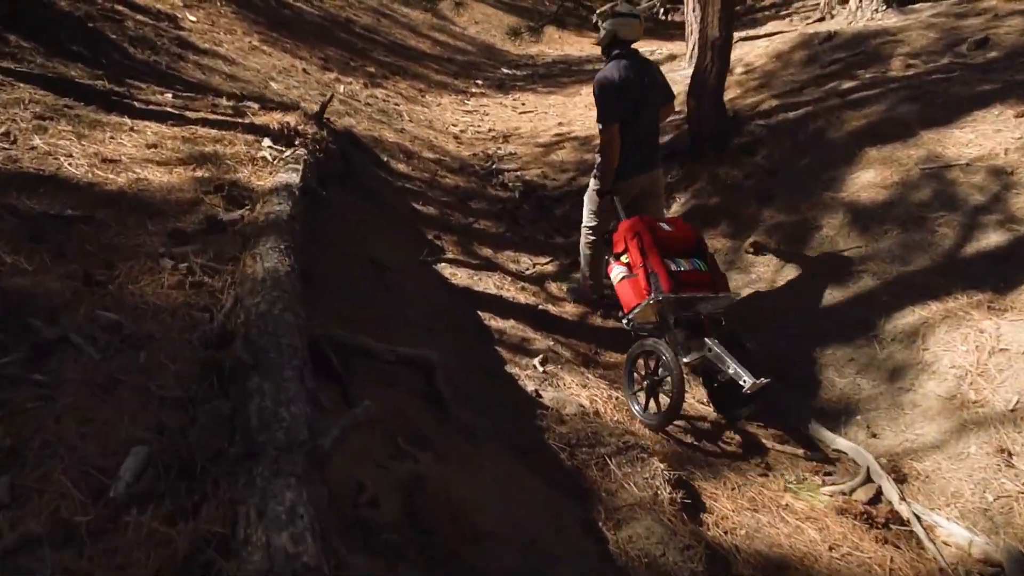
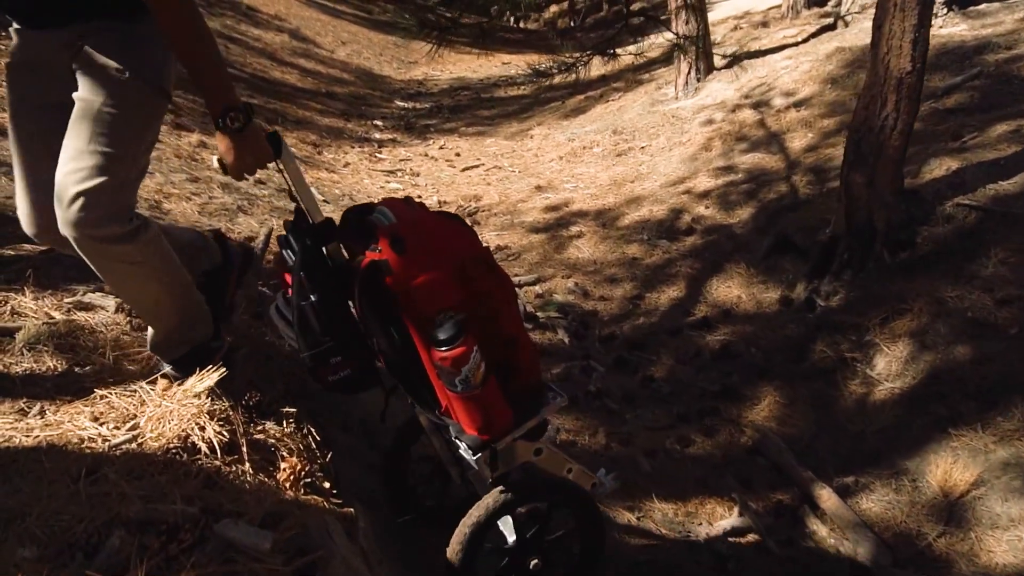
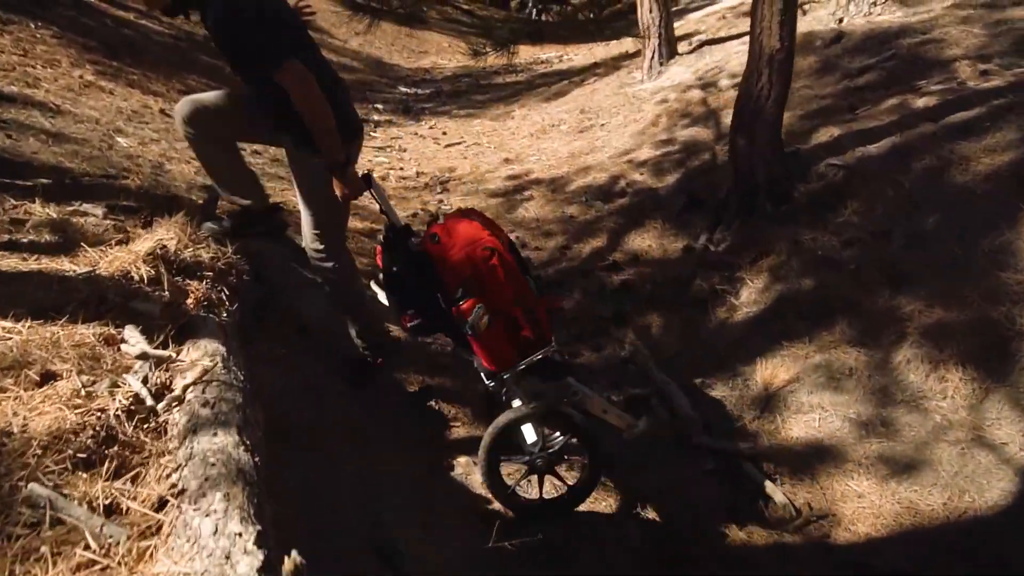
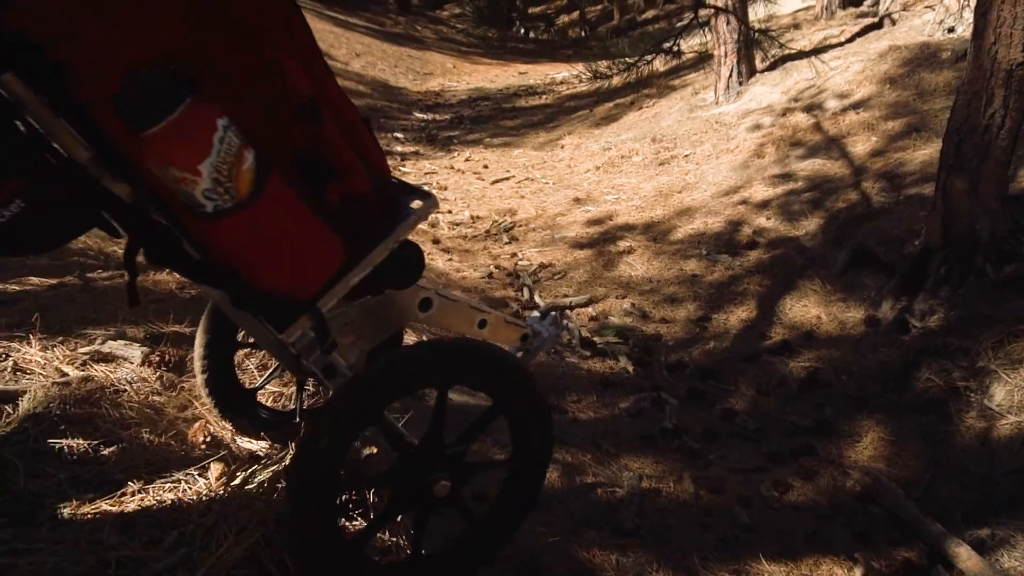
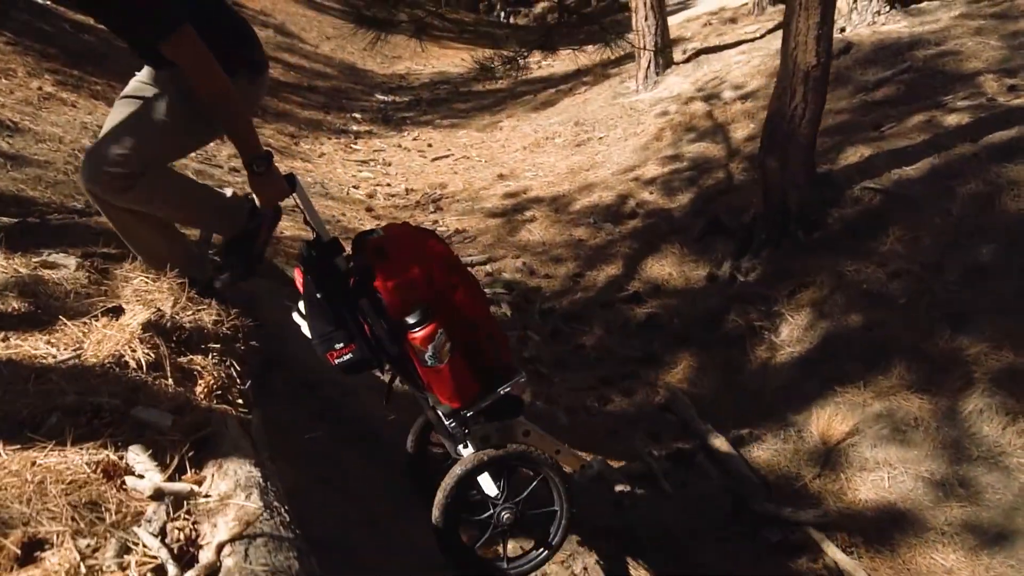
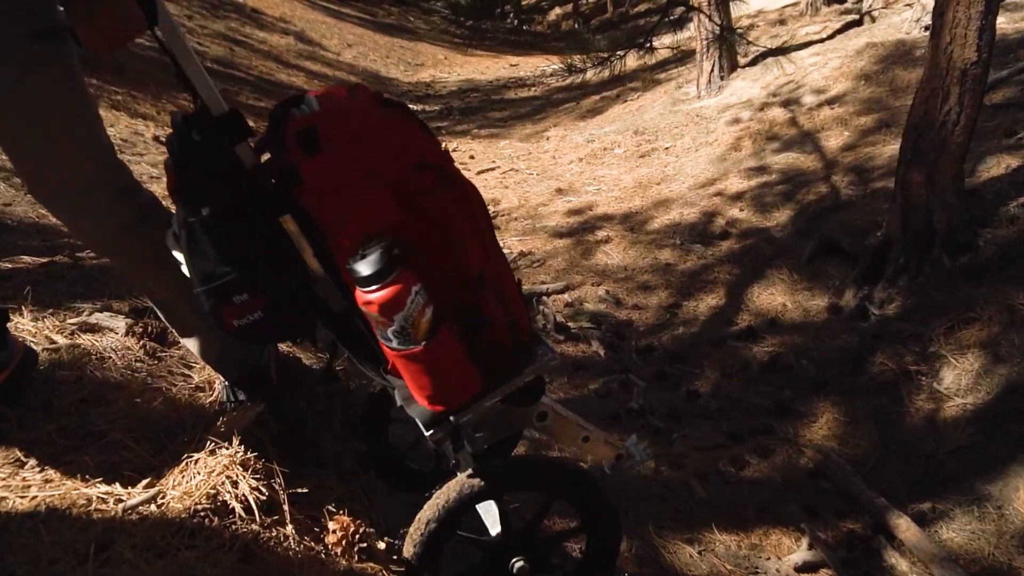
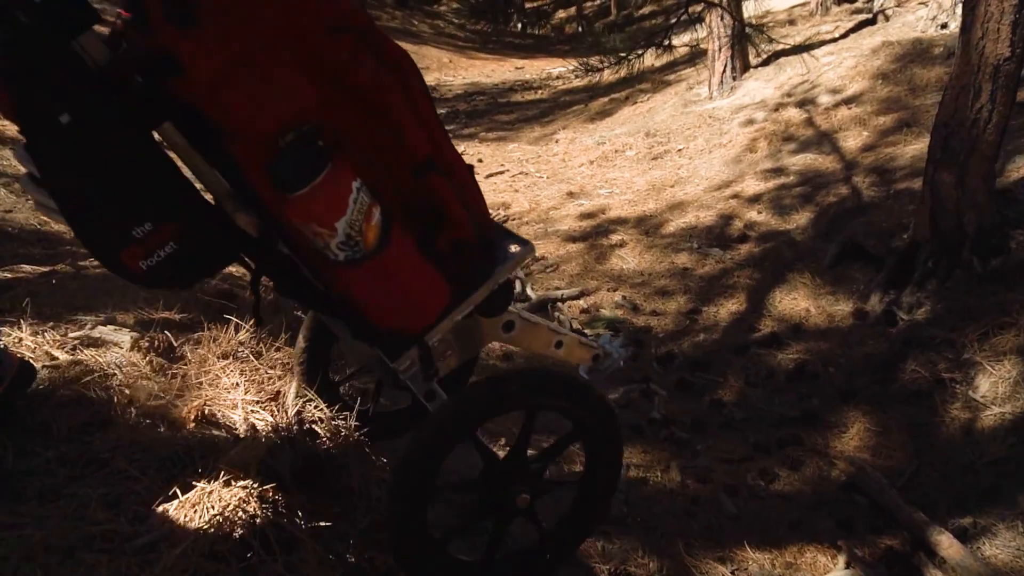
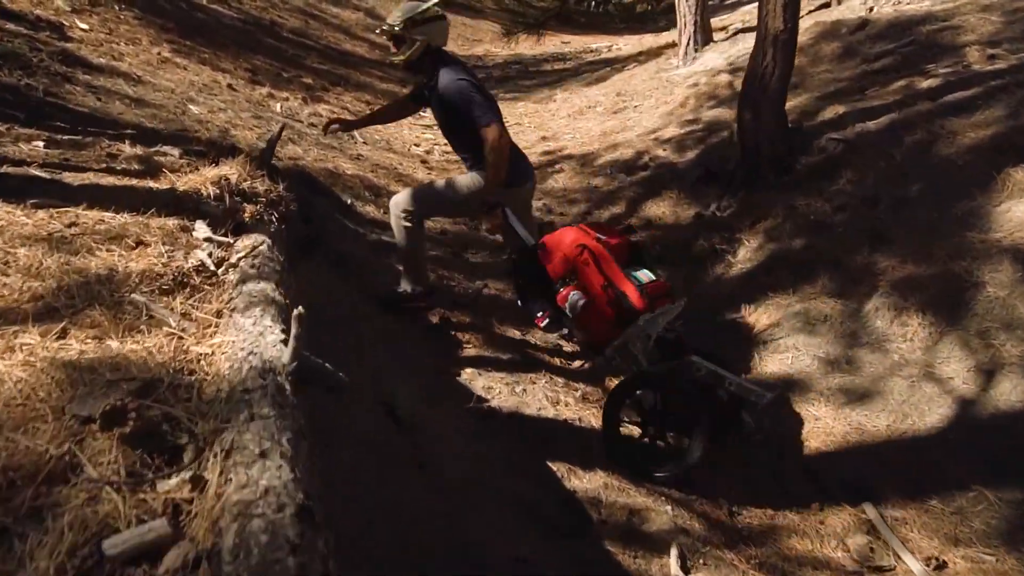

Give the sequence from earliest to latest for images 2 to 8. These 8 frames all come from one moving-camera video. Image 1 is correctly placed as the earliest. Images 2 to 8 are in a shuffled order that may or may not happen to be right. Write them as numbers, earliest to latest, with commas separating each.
8, 3, 5, 2, 6, 7, 4
